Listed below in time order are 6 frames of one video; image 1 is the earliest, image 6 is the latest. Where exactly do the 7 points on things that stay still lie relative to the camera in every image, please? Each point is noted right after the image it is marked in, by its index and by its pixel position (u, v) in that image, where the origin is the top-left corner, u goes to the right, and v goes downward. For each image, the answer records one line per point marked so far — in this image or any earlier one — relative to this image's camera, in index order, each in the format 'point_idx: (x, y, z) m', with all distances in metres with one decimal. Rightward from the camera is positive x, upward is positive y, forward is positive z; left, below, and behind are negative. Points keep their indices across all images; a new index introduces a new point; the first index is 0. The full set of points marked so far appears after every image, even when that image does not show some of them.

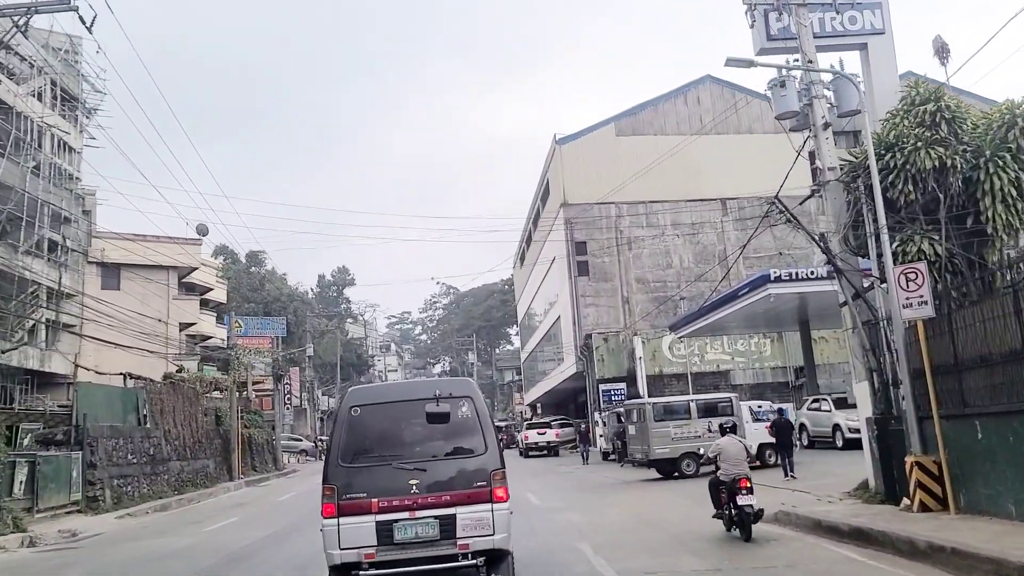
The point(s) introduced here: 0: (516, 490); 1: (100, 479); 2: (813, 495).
0: (+0.1, -4.9, +20.3) m
1: (-9.6, -4.4, +19.6) m
2: (+4.5, -3.1, +12.6) m
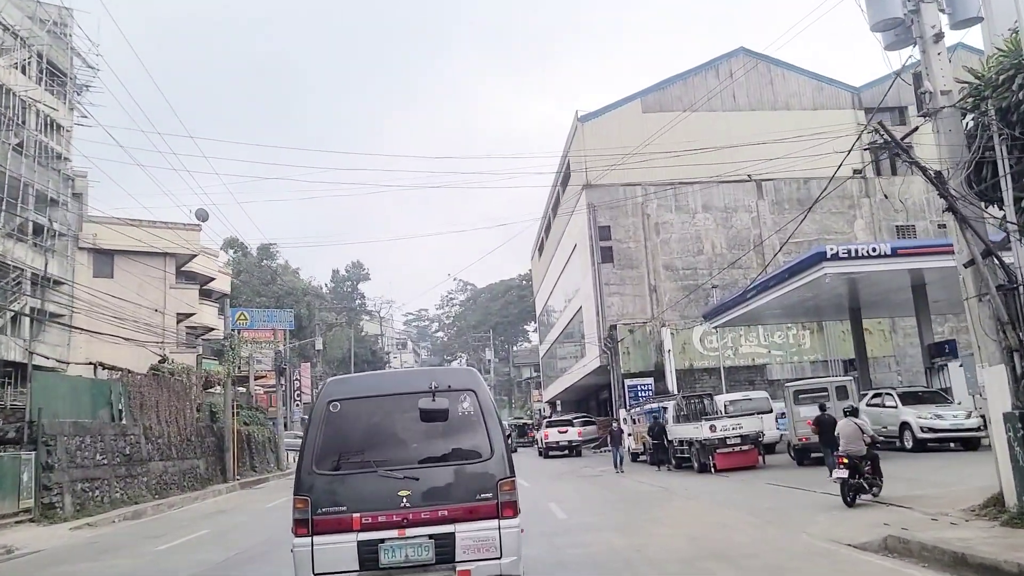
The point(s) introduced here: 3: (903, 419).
0: (+0.5, -4.4, +17.5) m
1: (-9.2, -4.0, +17.1) m
2: (+4.7, -2.6, +9.8) m
3: (+9.2, -3.1, +19.7) m
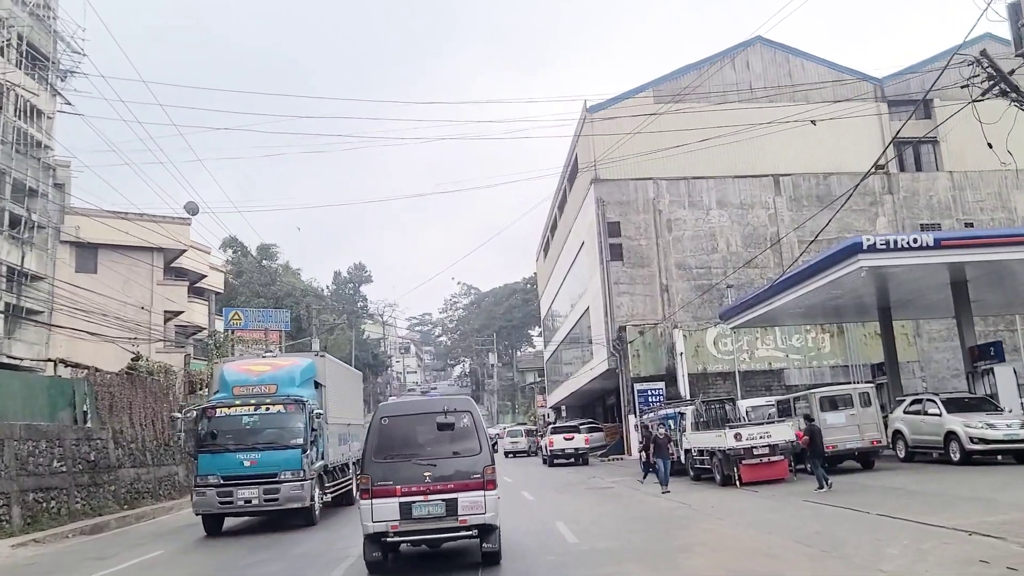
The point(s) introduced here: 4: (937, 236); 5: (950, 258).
0: (+0.6, -4.2, +15.6) m
1: (-9.1, -3.7, +15.2) m
2: (+4.7, -2.4, +7.8) m
3: (+9.2, -3.0, +17.8) m
4: (+9.7, +1.2, +19.3) m
5: (+10.2, +0.7, +19.7) m
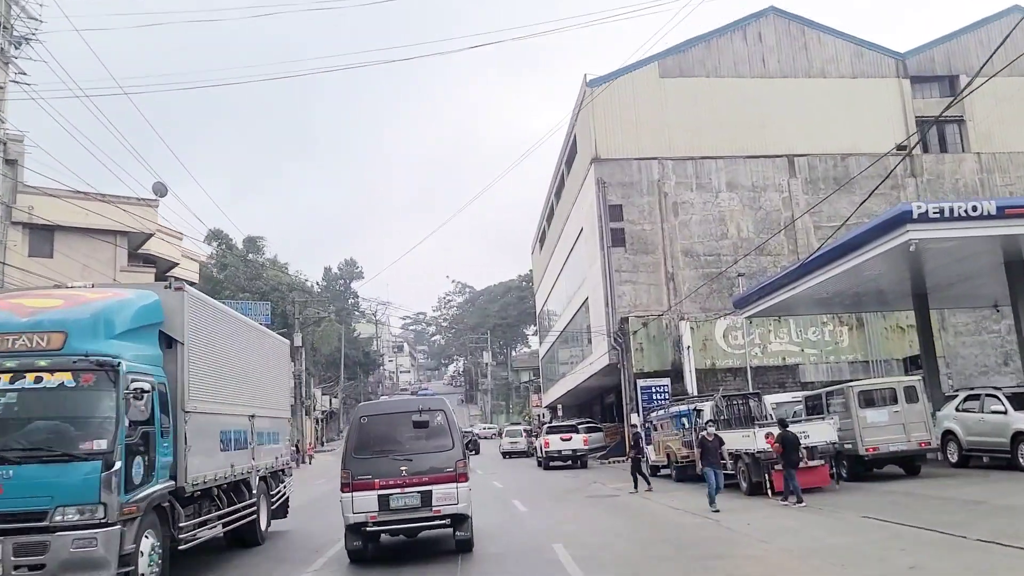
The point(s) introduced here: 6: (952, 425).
0: (+0.4, -3.7, +12.9) m
1: (-9.3, -3.2, +12.5) m
2: (+4.6, -1.9, +5.1) m
3: (+9.0, -2.5, +15.1) m
4: (+9.5, +1.6, +16.6) m
5: (+10.0, +1.1, +17.0) m
6: (+8.9, -2.8, +17.0) m
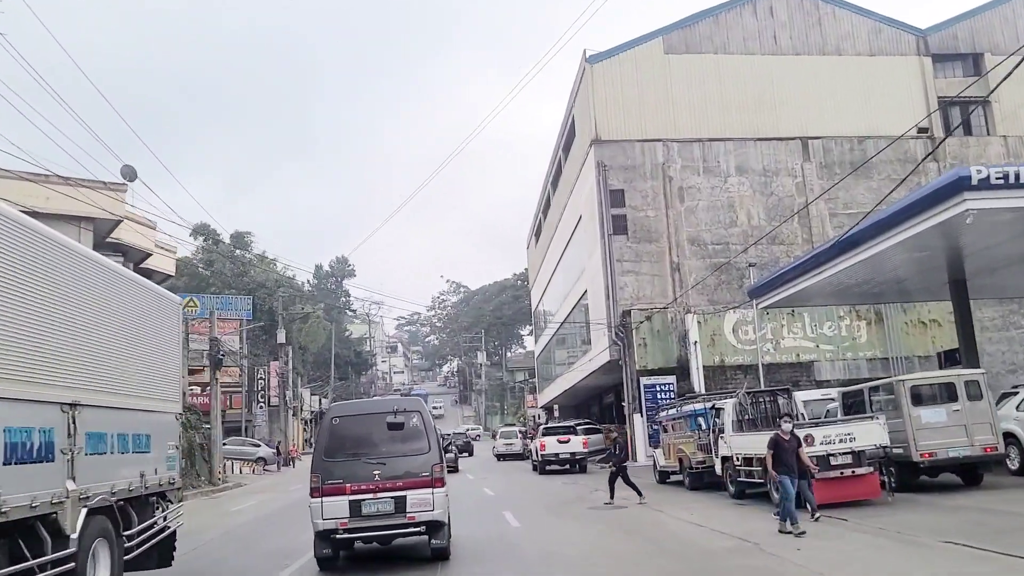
0: (+0.2, -3.3, +10.6) m
1: (-9.5, -2.8, +10.1) m
2: (+4.5, -1.5, +2.8) m
3: (+8.9, -2.2, +12.8) m
4: (+9.4, +2.0, +14.4) m
5: (+9.9, +1.5, +14.8) m
6: (+8.7, -2.4, +14.7) m
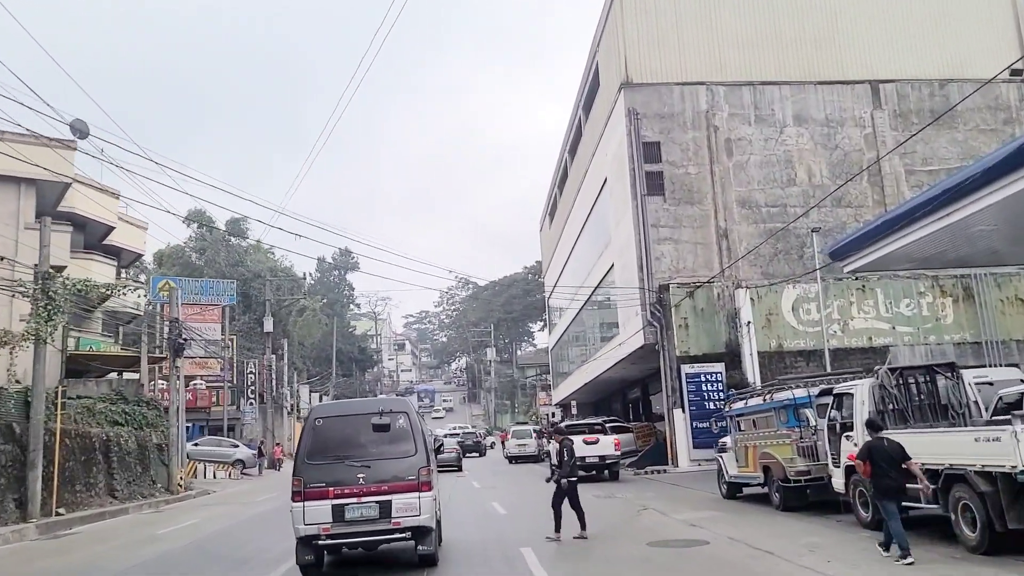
0: (+0.4, -2.4, +5.6) m
1: (-9.2, -1.9, +5.2) m
2: (+4.6, -0.7, -2.2) m
3: (+9.1, -1.3, +7.8) m
4: (+9.6, +2.9, +9.3) m
5: (+10.2, +2.4, +9.7) m
6: (+9.0, -1.5, +9.7) m
